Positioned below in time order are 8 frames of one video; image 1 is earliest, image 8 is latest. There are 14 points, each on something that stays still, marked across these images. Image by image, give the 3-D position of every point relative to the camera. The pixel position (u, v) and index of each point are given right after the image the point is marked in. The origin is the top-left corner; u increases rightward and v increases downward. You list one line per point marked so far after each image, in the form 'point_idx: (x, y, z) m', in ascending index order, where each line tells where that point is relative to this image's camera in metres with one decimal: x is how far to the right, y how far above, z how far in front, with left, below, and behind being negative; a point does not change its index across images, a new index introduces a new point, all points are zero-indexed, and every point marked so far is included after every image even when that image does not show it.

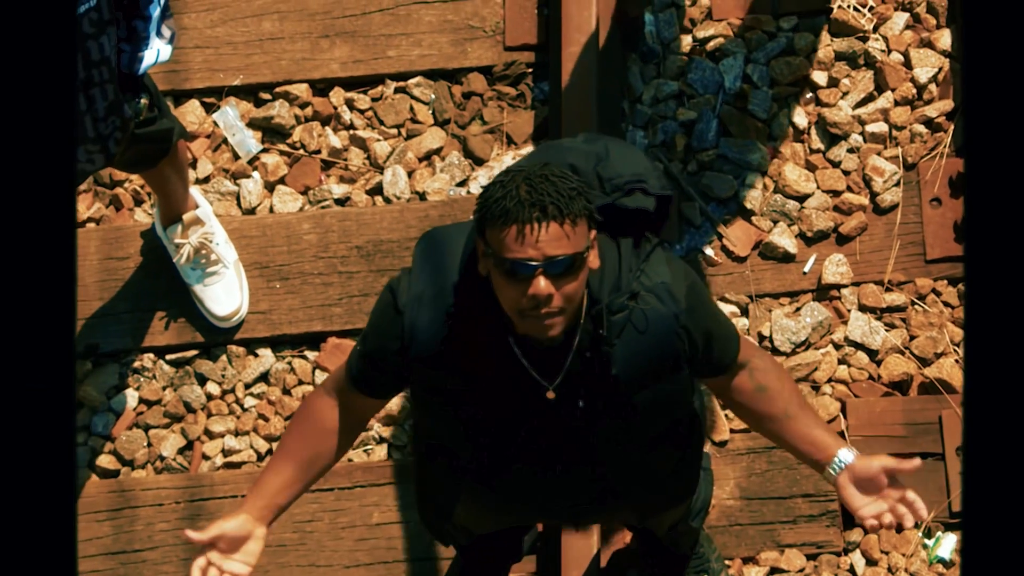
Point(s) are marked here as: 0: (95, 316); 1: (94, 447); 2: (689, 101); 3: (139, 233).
0: (-1.5, -0.1, +3.7) m
1: (-1.5, -0.6, +3.6) m
2: (+0.7, +0.7, +3.7) m
3: (-1.4, +0.2, +3.8) m
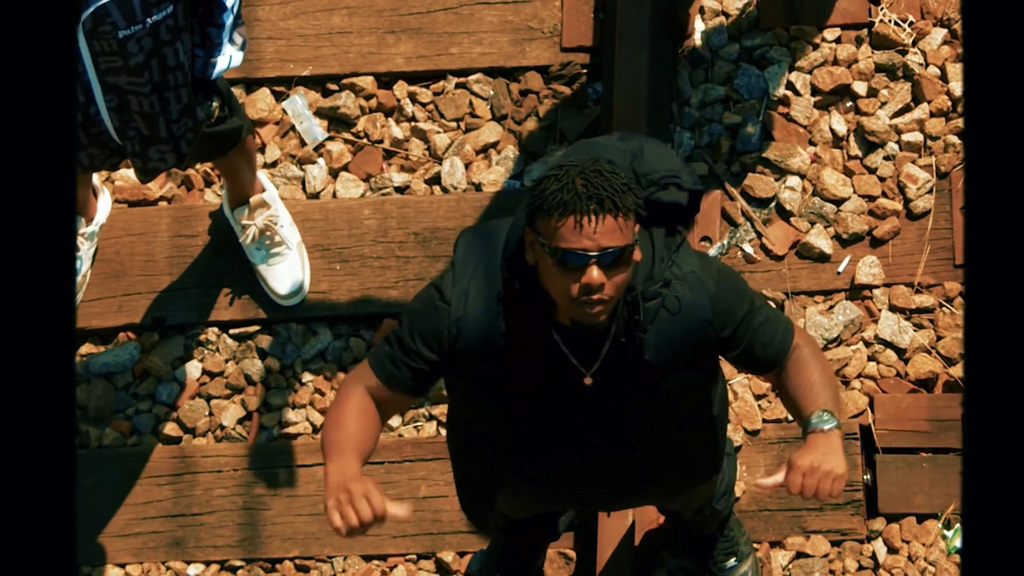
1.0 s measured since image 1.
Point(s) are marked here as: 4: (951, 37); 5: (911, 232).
0: (-1.4, 0.0, +3.9) m
1: (-1.4, -0.5, +3.8) m
2: (+0.9, +0.7, +3.9) m
3: (-1.2, +0.3, +4.0) m
4: (+1.7, +1.0, +3.9) m
5: (+1.5, +0.2, +3.8) m
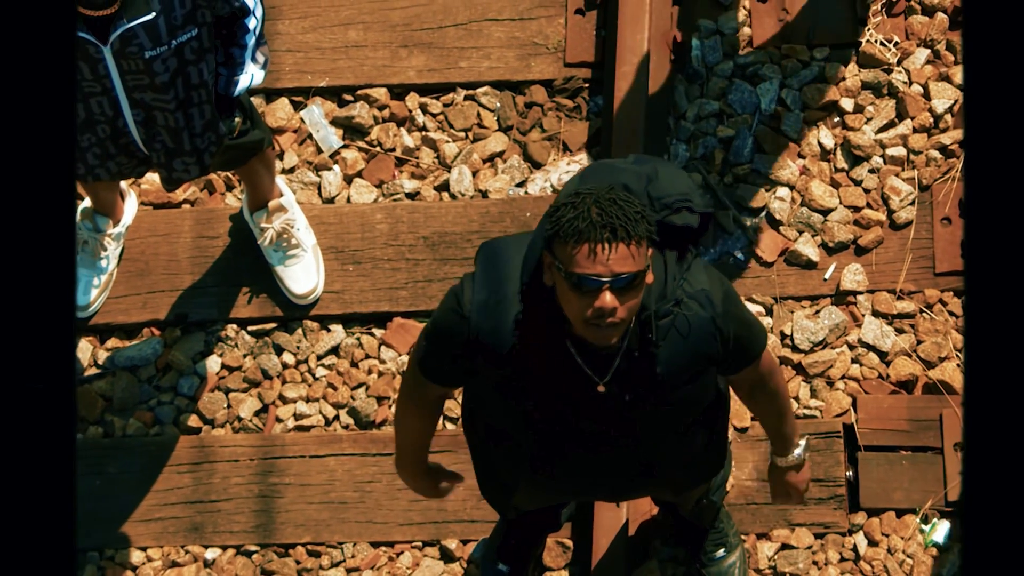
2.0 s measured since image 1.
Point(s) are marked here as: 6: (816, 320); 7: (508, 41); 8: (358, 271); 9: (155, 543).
0: (-1.4, 0.0, +4.1) m
1: (-1.4, -0.5, +4.0) m
2: (+0.9, +0.7, +4.1) m
3: (-1.2, +0.3, +4.2) m
4: (+1.8, +1.0, +4.1) m
5: (+1.6, +0.2, +4.0) m
6: (+1.2, -0.1, +4.0) m
7: (0.0, +1.0, +4.2) m
8: (-0.6, +0.1, +4.1) m
9: (-1.4, -1.0, +3.9) m
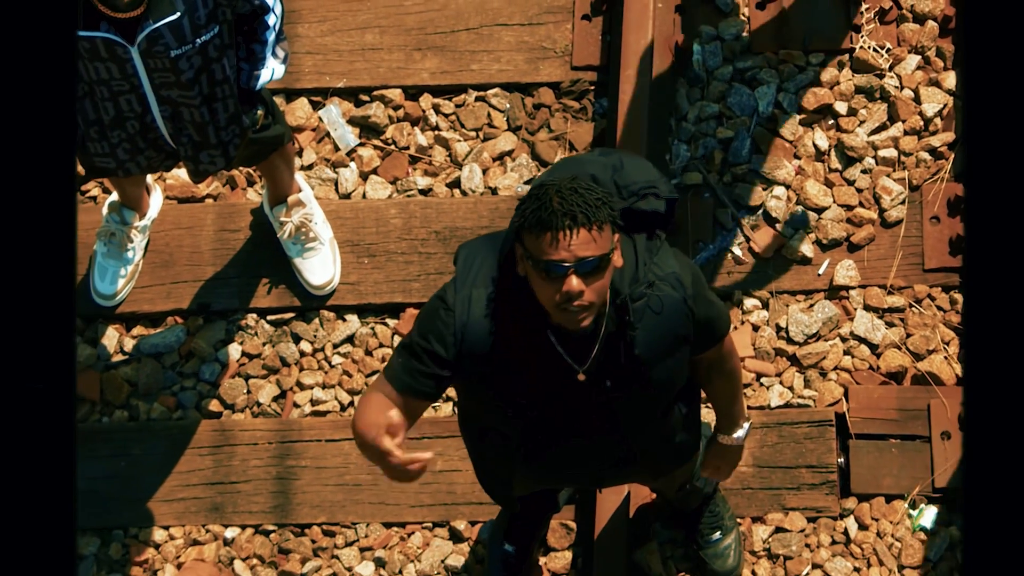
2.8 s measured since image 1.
0: (-1.3, 0.0, +4.3) m
1: (-1.3, -0.4, +4.2) m
2: (+0.9, +0.7, +4.3) m
3: (-1.2, +0.3, +4.4) m
4: (+1.8, +1.0, +4.3) m
5: (+1.6, +0.2, +4.2) m
6: (+1.3, -0.1, +4.2) m
7: (0.0, +1.1, +4.4) m
8: (-0.6, +0.1, +4.2) m
9: (-1.4, -1.0, +4.1) m
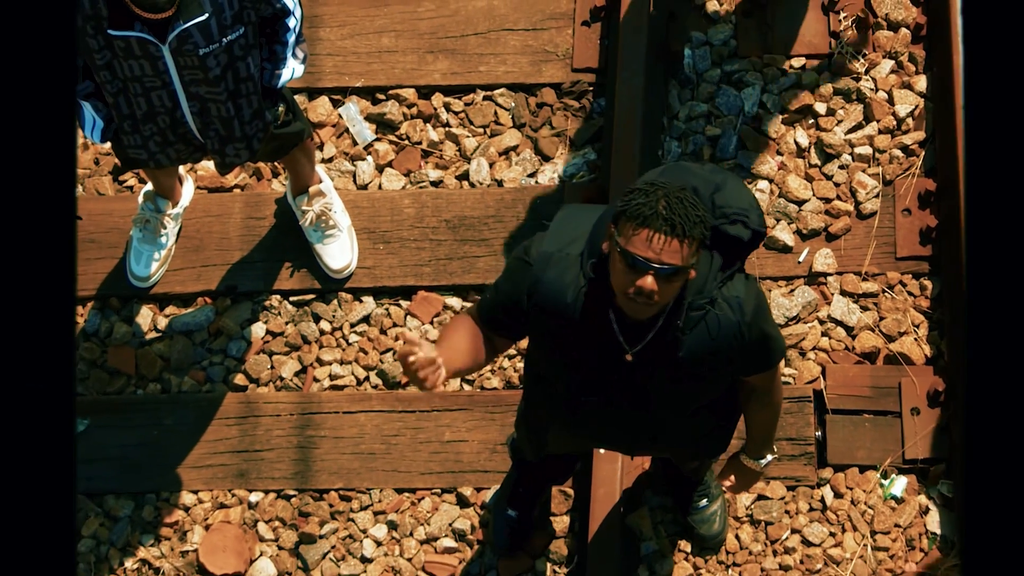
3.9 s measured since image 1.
0: (-1.3, +0.1, +4.7) m
1: (-1.3, -0.4, +4.6) m
2: (+1.0, +0.8, +4.7) m
3: (-1.1, +0.4, +4.7) m
4: (+1.8, +1.0, +4.7) m
5: (+1.6, +0.3, +4.6) m
6: (+1.3, 0.0, +4.5) m
7: (0.0, +1.1, +4.7) m
8: (-0.6, +0.2, +4.6) m
9: (-1.4, -0.9, +4.4) m
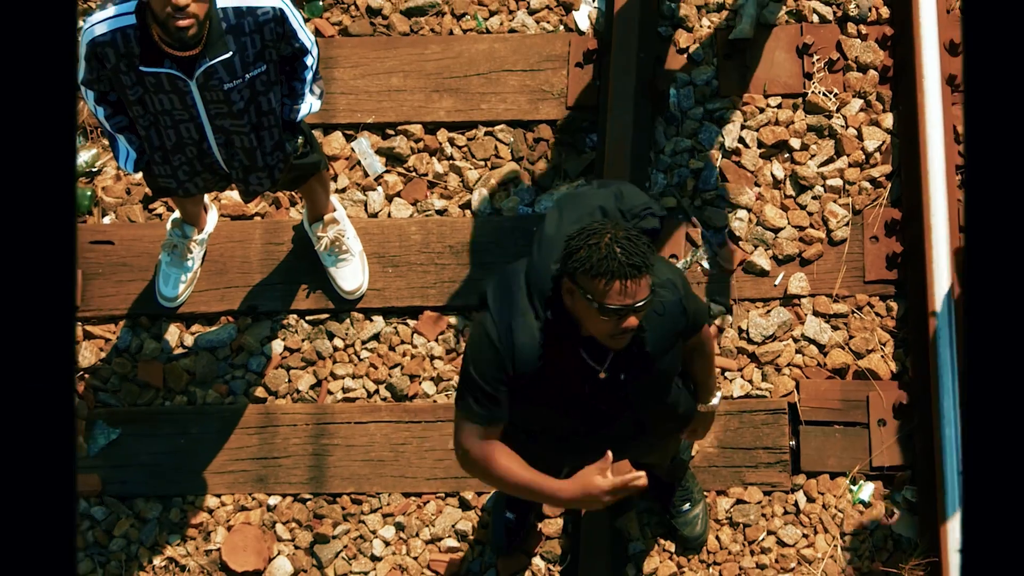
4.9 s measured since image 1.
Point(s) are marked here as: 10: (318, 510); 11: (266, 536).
0: (-1.3, 0.0, +5.0) m
1: (-1.3, -0.5, +5.0) m
2: (+1.0, +0.7, +5.0) m
3: (-1.2, +0.3, +5.1) m
4: (+1.8, +0.9, +5.1) m
5: (+1.6, +0.2, +4.9) m
6: (+1.3, -0.1, +4.9) m
7: (0.0, +1.0, +5.1) m
8: (-0.6, +0.1, +5.0) m
9: (-1.4, -1.0, +4.8) m
10: (-0.9, -1.1, +4.8) m
11: (-1.2, -1.2, +4.7) m
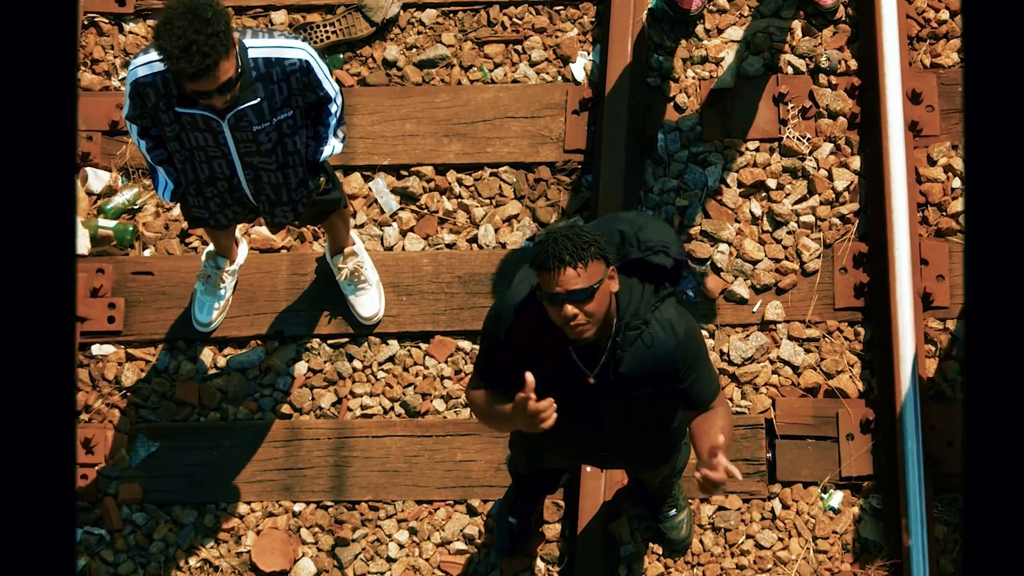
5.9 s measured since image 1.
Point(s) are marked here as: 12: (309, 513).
0: (-1.3, -0.1, +5.6) m
1: (-1.3, -0.6, +5.5) m
2: (+1.0, +0.5, +5.6) m
3: (-1.1, +0.2, +5.6) m
4: (+1.8, +0.8, +5.6) m
5: (+1.6, 0.0, +5.5) m
6: (+1.3, -0.3, +5.4) m
7: (+0.1, +0.9, +5.6) m
8: (-0.6, -0.1, +5.5) m
9: (-1.4, -1.1, +5.3) m
10: (-0.9, -1.2, +5.3) m
11: (-1.2, -1.3, +5.2) m
12: (-1.1, -1.2, +5.3) m
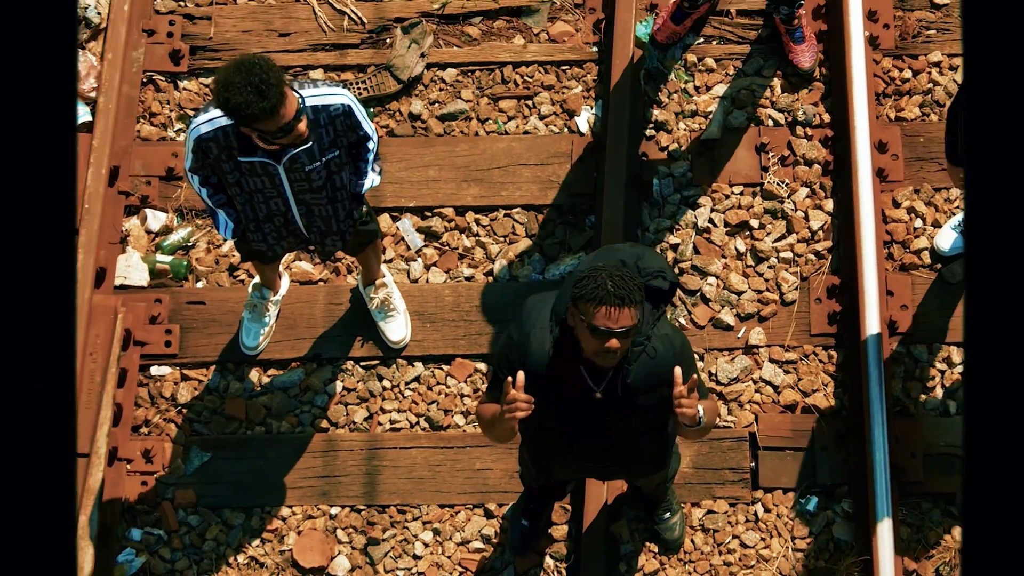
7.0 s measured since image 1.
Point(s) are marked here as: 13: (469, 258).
0: (-1.2, -0.3, +6.2) m
1: (-1.2, -0.8, +6.2) m
2: (+1.0, +0.4, +6.2) m
3: (-1.1, 0.0, +6.3) m
4: (+1.9, +0.6, +6.3) m
5: (+1.7, -0.2, +6.1) m
6: (+1.4, -0.5, +6.1) m
7: (+0.1, +0.7, +6.3) m
8: (-0.5, -0.2, +6.2) m
9: (-1.3, -1.3, +6.0) m
10: (-0.8, -1.4, +6.0) m
11: (-1.1, -1.5, +5.9) m
12: (-1.0, -1.4, +6.0) m
13: (-0.3, +0.2, +6.3) m
